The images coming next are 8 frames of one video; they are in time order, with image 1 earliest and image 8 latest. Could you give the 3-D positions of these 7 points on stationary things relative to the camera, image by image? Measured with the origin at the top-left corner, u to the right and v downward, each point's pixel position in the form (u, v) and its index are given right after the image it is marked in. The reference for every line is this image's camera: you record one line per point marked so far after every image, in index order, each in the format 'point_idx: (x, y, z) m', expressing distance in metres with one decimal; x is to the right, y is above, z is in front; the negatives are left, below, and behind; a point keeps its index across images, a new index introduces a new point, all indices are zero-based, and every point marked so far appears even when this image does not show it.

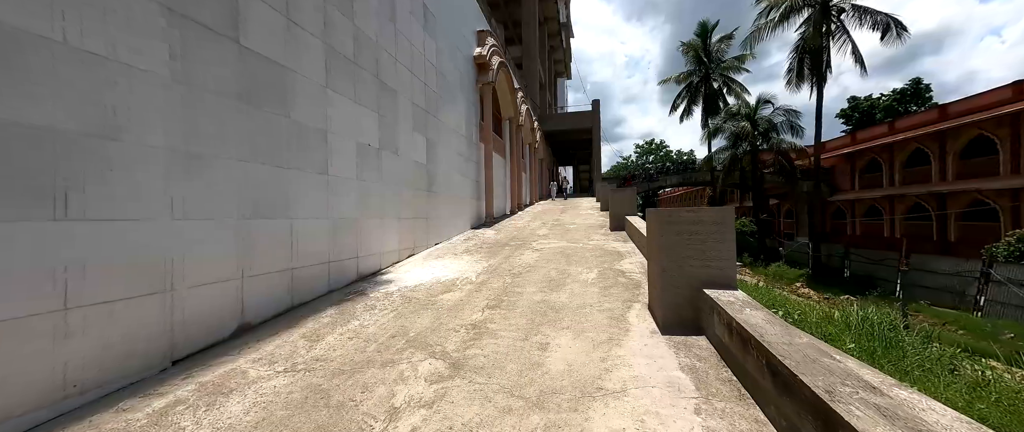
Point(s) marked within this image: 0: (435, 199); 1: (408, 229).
0: (-2.0, +0.4, +8.3) m
1: (-2.2, -0.3, +7.0) m
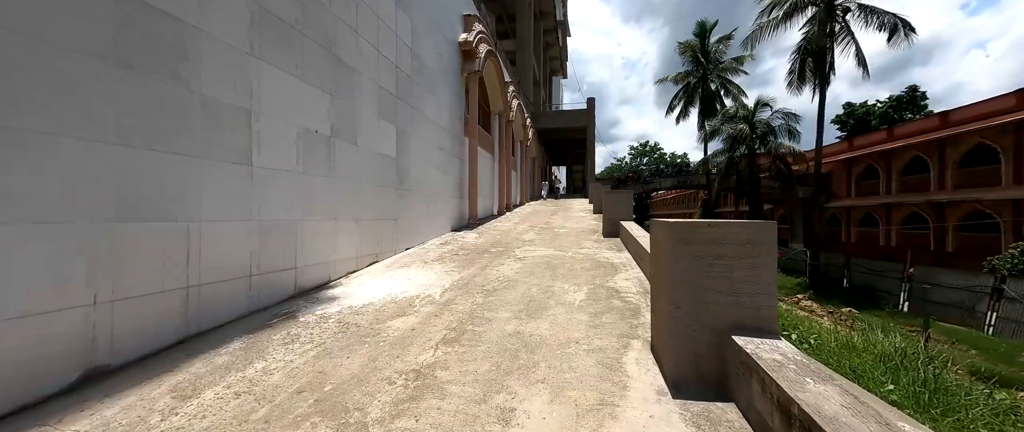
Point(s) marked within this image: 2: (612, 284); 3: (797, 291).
0: (-2.4, +0.4, +7.3) m
1: (-2.6, -0.3, +6.0) m
2: (+1.5, -1.0, +4.8) m
3: (+13.8, -3.8, +15.2) m
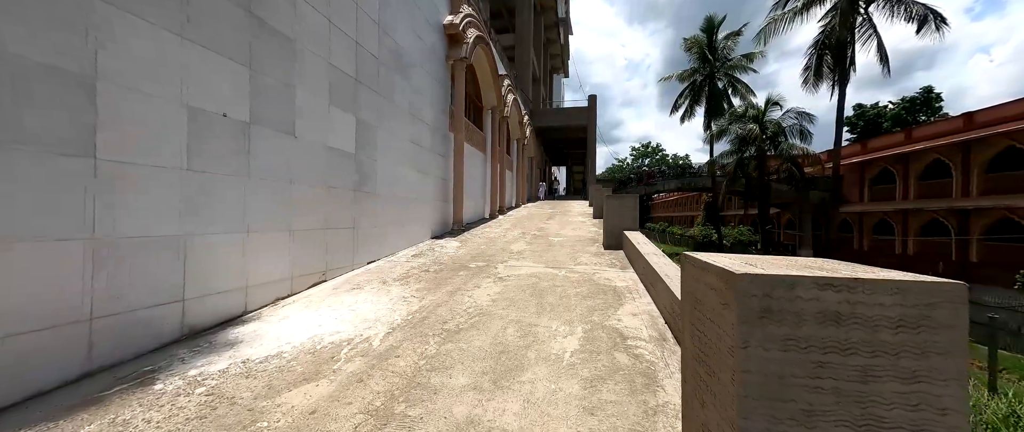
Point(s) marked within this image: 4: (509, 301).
0: (-2.7, +0.3, +6.1) m
1: (-3.0, -0.4, +4.8) m
2: (+1.1, -1.2, +3.6) m
3: (+13.4, -4.1, +14.0) m
4: (0.0, -1.1, +4.3) m
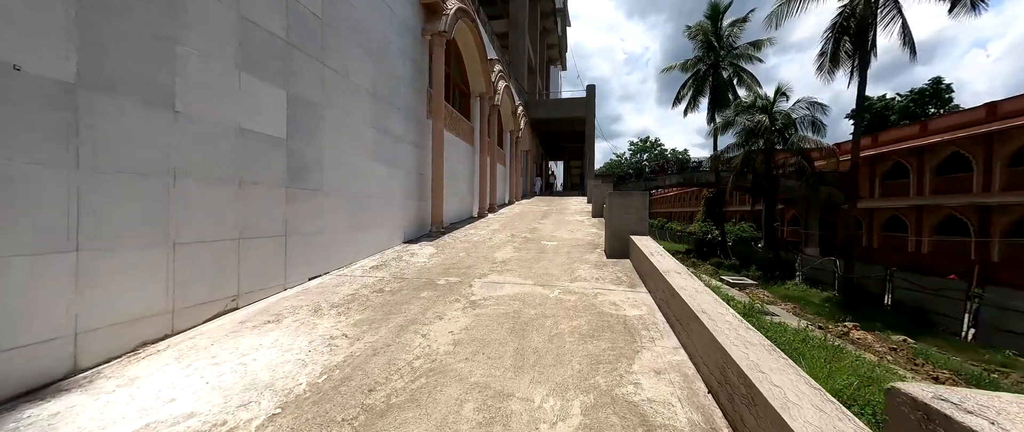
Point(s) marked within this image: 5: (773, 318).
0: (-3.0, +0.2, +4.8) m
1: (-3.2, -0.5, +3.5) m
2: (+0.9, -1.3, +2.4) m
3: (+13.1, -4.0, +12.9) m
4: (-0.3, -1.2, +3.0) m
5: (+7.6, -3.0, +9.6) m
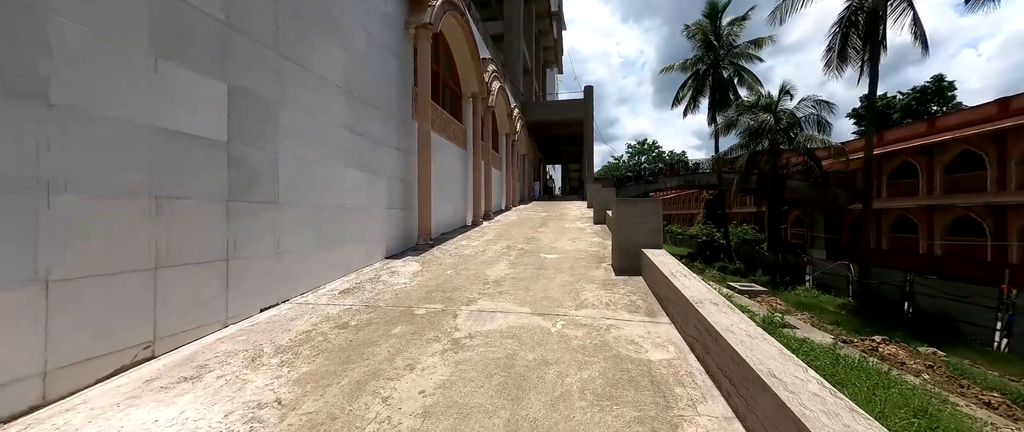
0: (-3.1, 0.0, +4.0) m
1: (-3.3, -0.7, +2.7) m
2: (+0.8, -1.4, +1.6) m
3: (+13.0, -4.1, +12.1) m
4: (-0.4, -1.3, +2.2) m
5: (+7.6, -3.1, +8.8) m
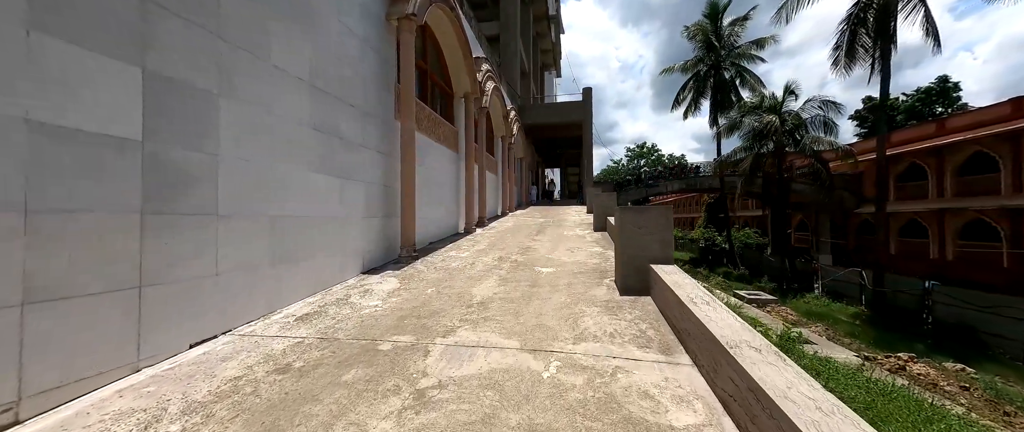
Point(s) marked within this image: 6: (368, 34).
0: (-3.3, -0.2, +3.3) m
1: (-3.5, -0.9, +2.0) m
2: (+0.6, -1.5, +0.8) m
3: (+12.9, -4.3, +11.4) m
4: (-0.5, -1.5, +1.5) m
5: (+7.4, -3.3, +8.0) m
6: (-2.8, +3.5, +6.4) m
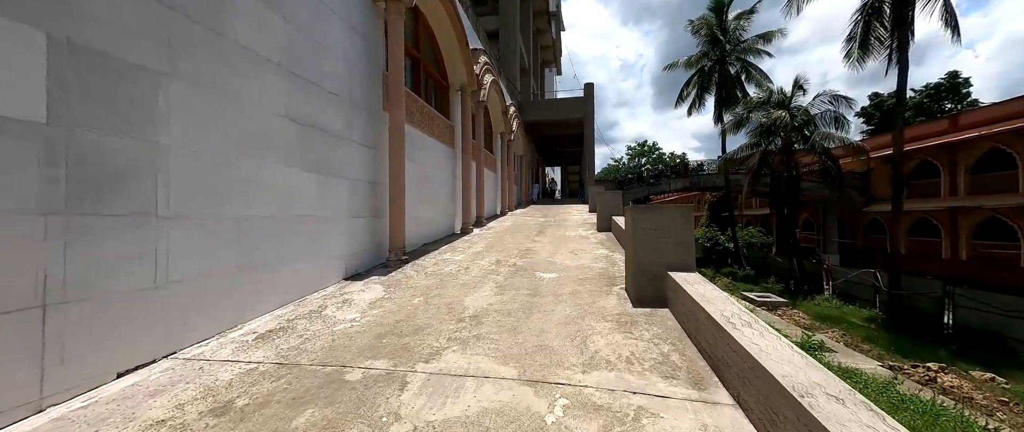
0: (-3.3, -0.2, +2.8) m
1: (-3.5, -0.9, +1.4) m
2: (+0.6, -1.5, +0.3) m
3: (+12.8, -4.3, +10.8) m
4: (-0.6, -1.5, +0.9) m
5: (+7.4, -3.3, +7.5) m
6: (-2.8, +3.5, +5.8) m
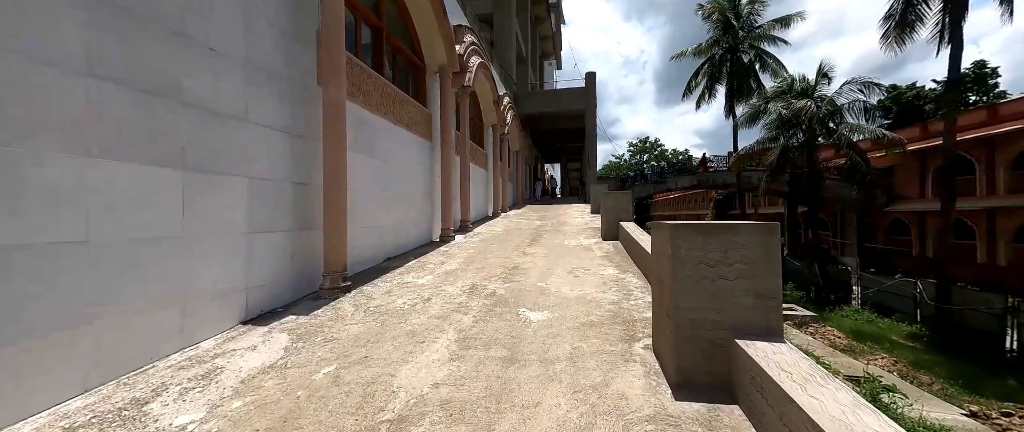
0: (-3.6, -0.4, +1.1) m
1: (-3.8, -1.1, -0.2) m
2: (+0.3, -1.7, -1.4) m
3: (+12.5, -4.4, +9.1) m
4: (-0.9, -1.7, -0.7) m
5: (+7.1, -3.4, +5.8) m
6: (-3.1, +3.3, +4.1) m
